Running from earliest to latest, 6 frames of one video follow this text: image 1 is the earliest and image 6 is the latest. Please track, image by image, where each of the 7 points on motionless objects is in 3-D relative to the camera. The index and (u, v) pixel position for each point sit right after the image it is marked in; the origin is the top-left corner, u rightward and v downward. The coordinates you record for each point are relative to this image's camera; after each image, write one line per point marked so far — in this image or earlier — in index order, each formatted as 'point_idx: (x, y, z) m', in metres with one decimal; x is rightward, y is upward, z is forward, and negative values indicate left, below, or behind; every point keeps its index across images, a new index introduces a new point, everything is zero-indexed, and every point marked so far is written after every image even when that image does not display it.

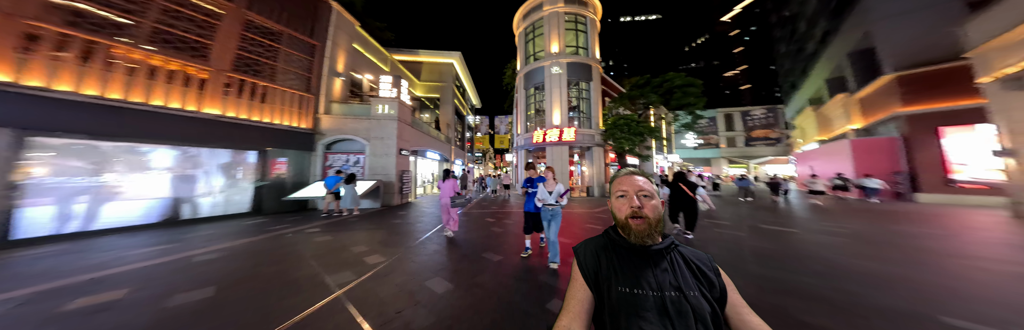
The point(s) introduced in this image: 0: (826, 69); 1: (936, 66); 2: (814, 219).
0: (+25.6, +7.9, +15.8) m
1: (+21.7, +5.2, +9.7) m
2: (+11.3, -2.1, +7.0) m
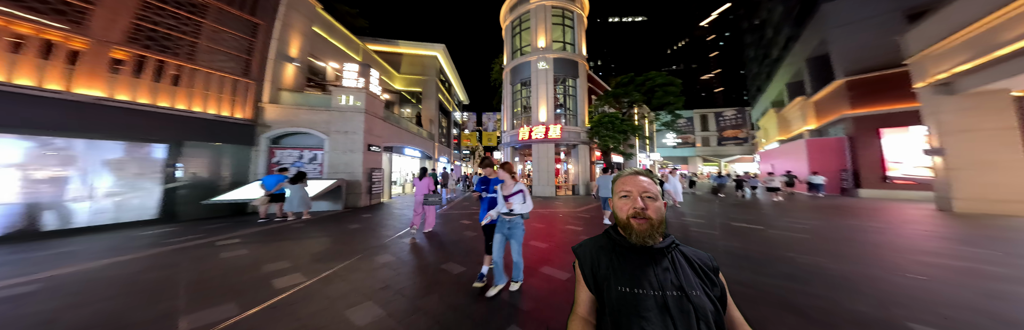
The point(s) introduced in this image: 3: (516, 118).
0: (+24.4, +8.1, +16.9) m
1: (+20.8, +5.3, +10.7) m
2: (+10.6, -2.0, +7.4) m
3: (+0.3, +3.3, +13.1) m
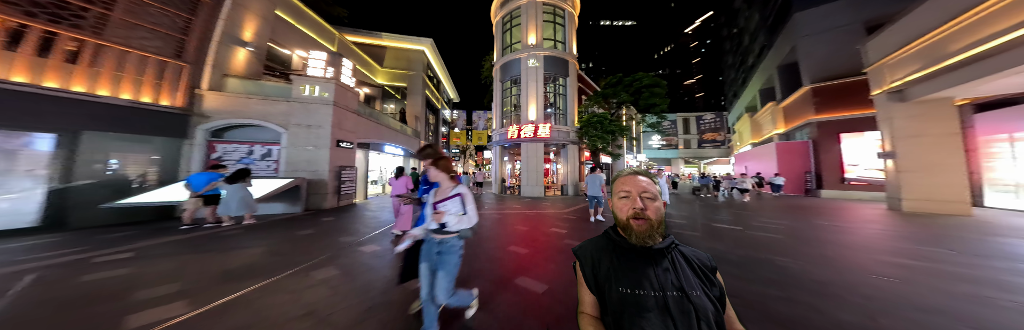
0: (+23.5, +8.0, +17.8) m
1: (+20.2, +5.2, +11.5) m
2: (+10.0, -2.1, +7.7) m
3: (-0.4, +3.3, +12.9) m
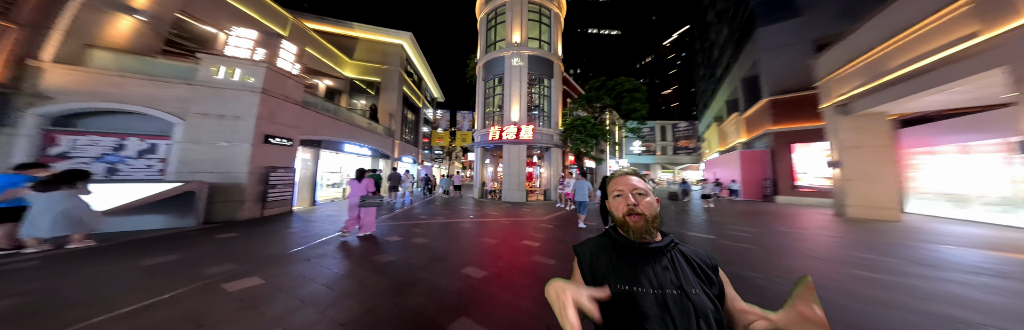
0: (+21.9, +7.3, +19.1) m
1: (+19.0, +4.7, +12.4) m
2: (+9.1, -2.4, +7.9) m
3: (-1.7, +3.2, +12.4) m
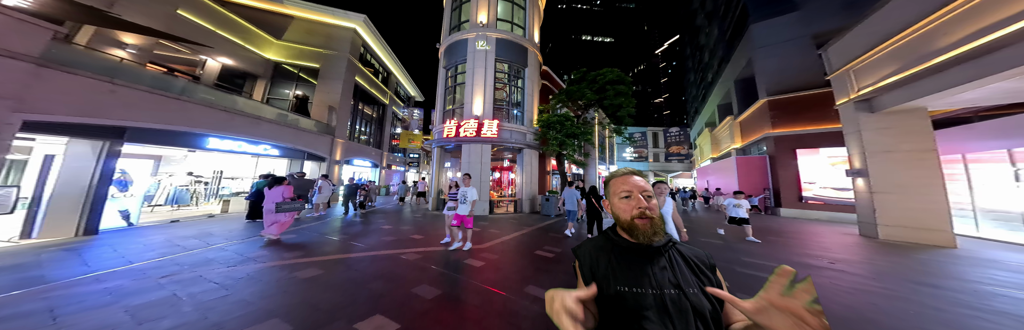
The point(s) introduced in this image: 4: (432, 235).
0: (+19.9, +6.6, +17.8) m
1: (+17.1, +4.2, +11.0) m
2: (+7.2, -2.6, +6.1) m
3: (-3.6, +2.9, +10.4) m
4: (-2.3, -2.1, +5.6) m
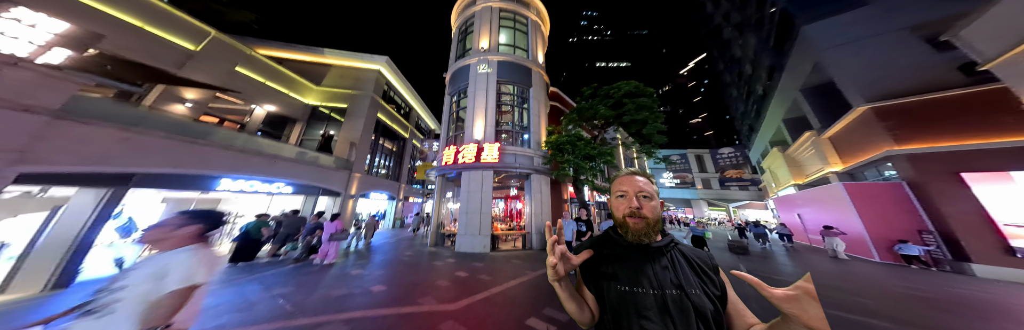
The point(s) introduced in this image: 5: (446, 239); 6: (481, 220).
0: (+21.5, +4.5, +14.2) m
1: (+17.7, +3.1, +7.6) m
2: (+7.2, -3.1, +3.2) m
3: (-2.8, +1.2, +10.1) m
4: (-2.3, -2.9, +4.3) m
5: (-2.7, -3.8, +9.4) m
6: (-0.9, -2.4, +7.7) m
